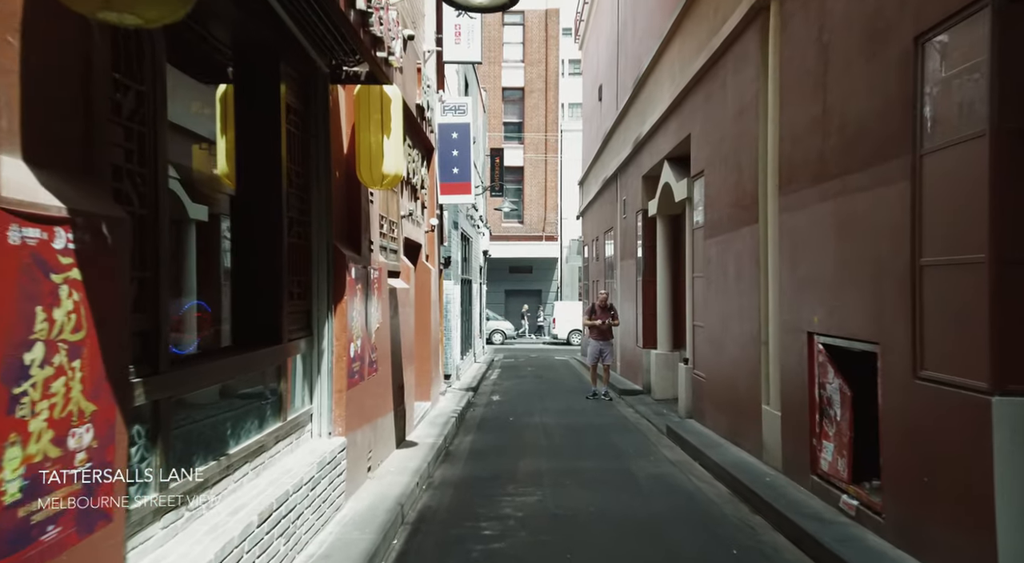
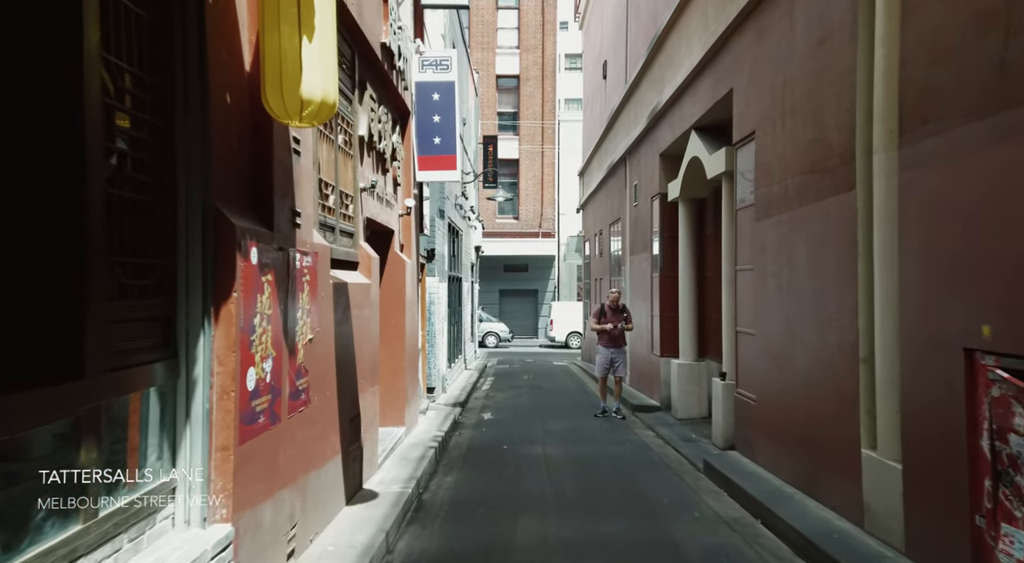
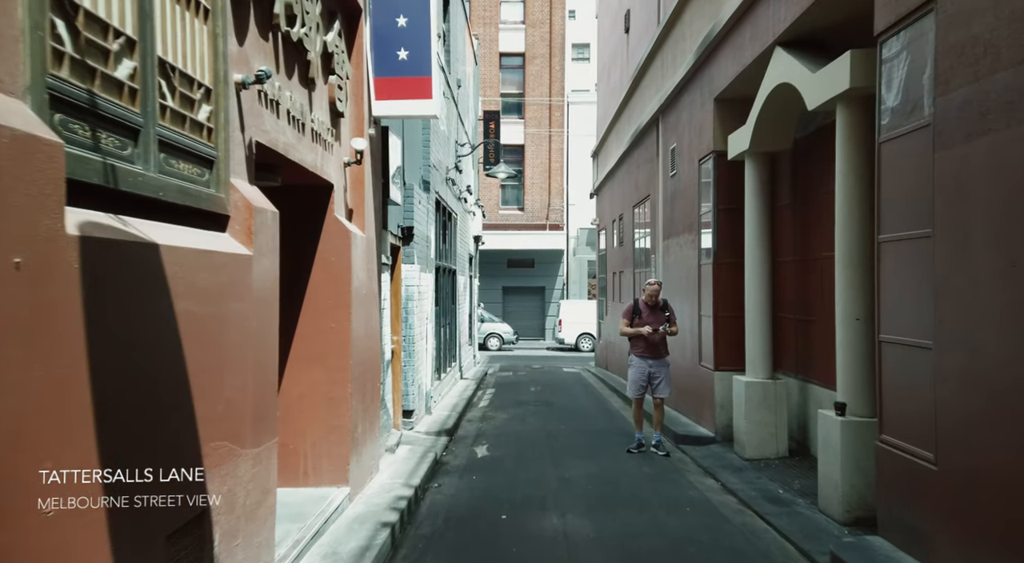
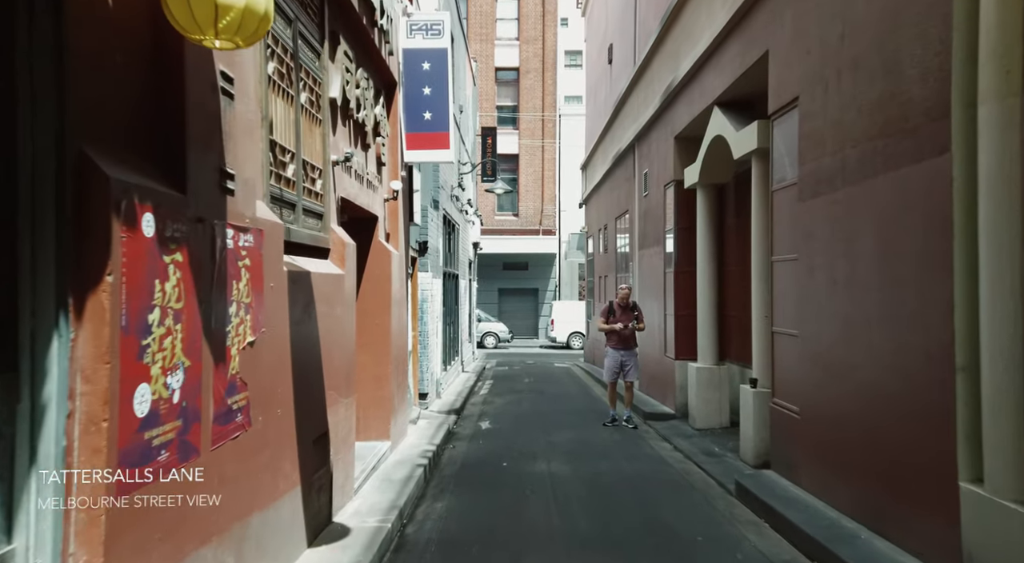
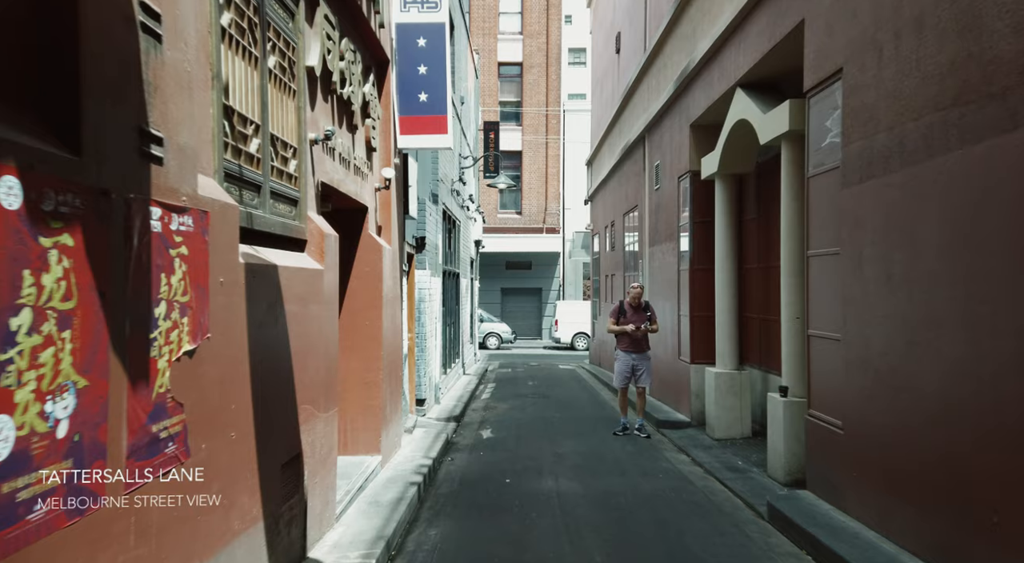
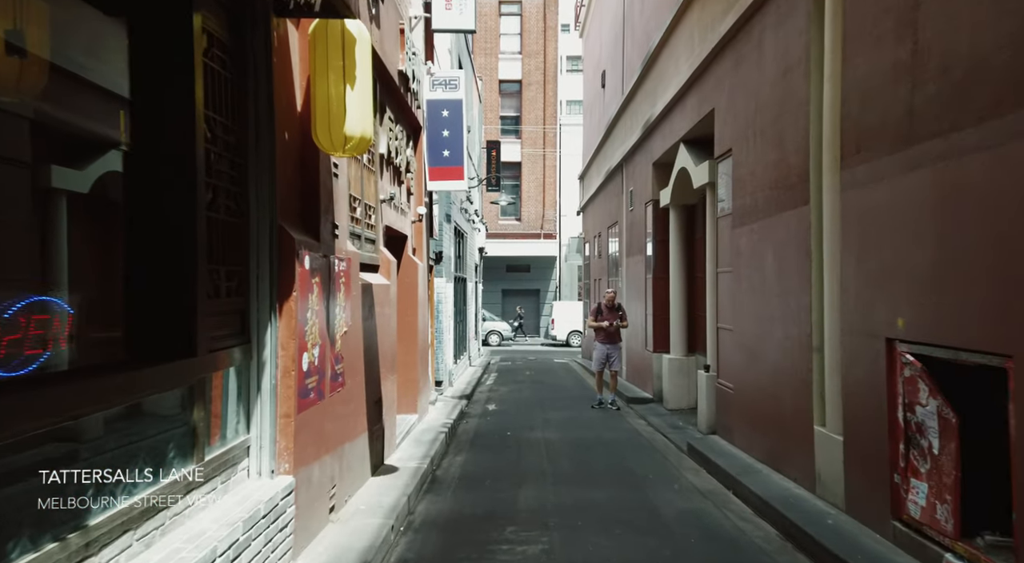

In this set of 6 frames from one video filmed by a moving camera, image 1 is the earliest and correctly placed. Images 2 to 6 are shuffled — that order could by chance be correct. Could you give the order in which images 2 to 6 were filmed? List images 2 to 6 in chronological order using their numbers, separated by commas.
6, 2, 4, 5, 3
